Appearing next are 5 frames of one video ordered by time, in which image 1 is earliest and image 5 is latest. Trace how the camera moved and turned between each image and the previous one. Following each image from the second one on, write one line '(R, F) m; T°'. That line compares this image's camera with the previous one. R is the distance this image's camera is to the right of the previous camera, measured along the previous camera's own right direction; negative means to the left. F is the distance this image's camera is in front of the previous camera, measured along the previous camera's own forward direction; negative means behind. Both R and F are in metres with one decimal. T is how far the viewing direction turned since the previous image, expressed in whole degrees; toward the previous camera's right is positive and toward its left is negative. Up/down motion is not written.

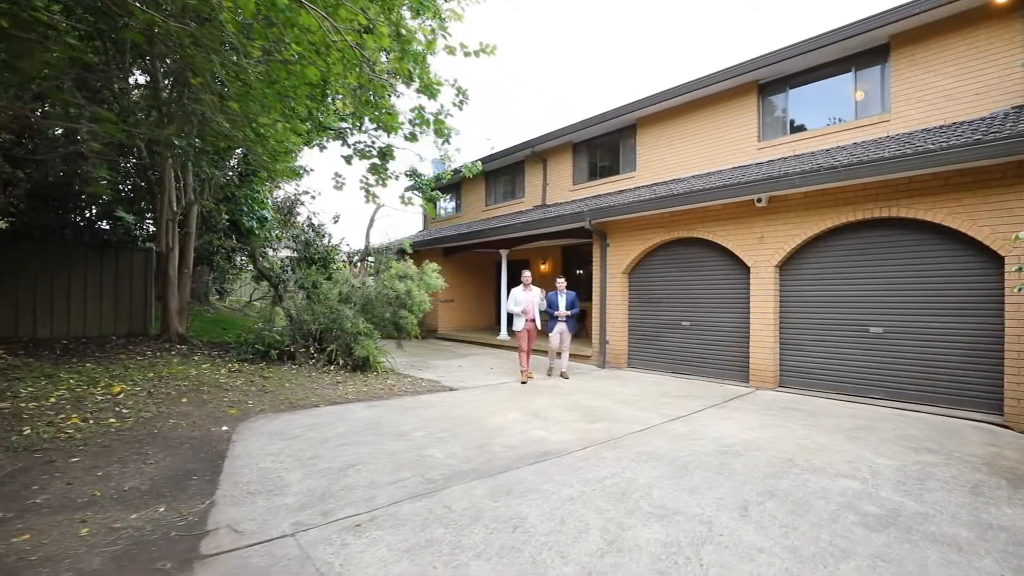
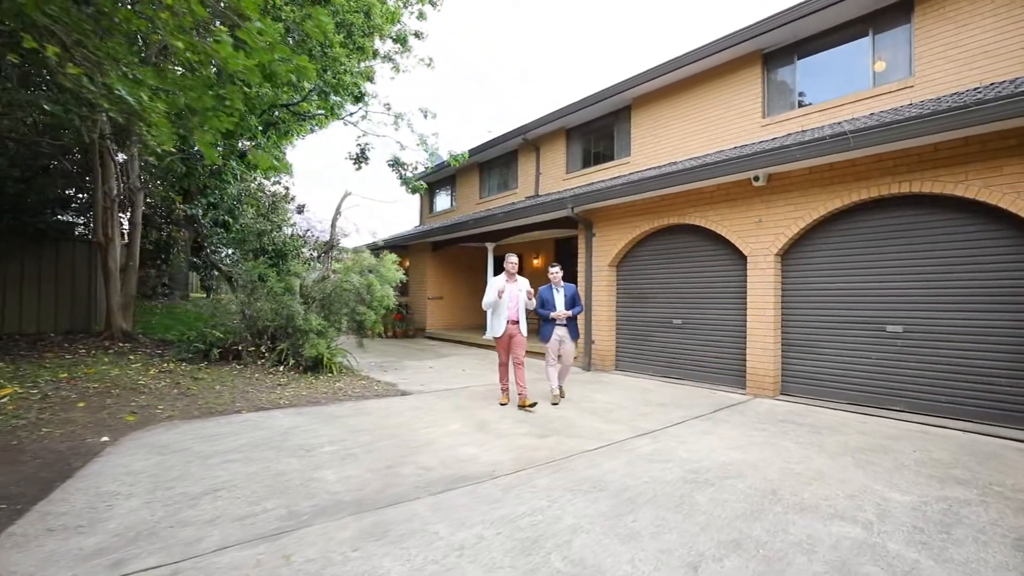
(+0.8, +0.8) m; -2°
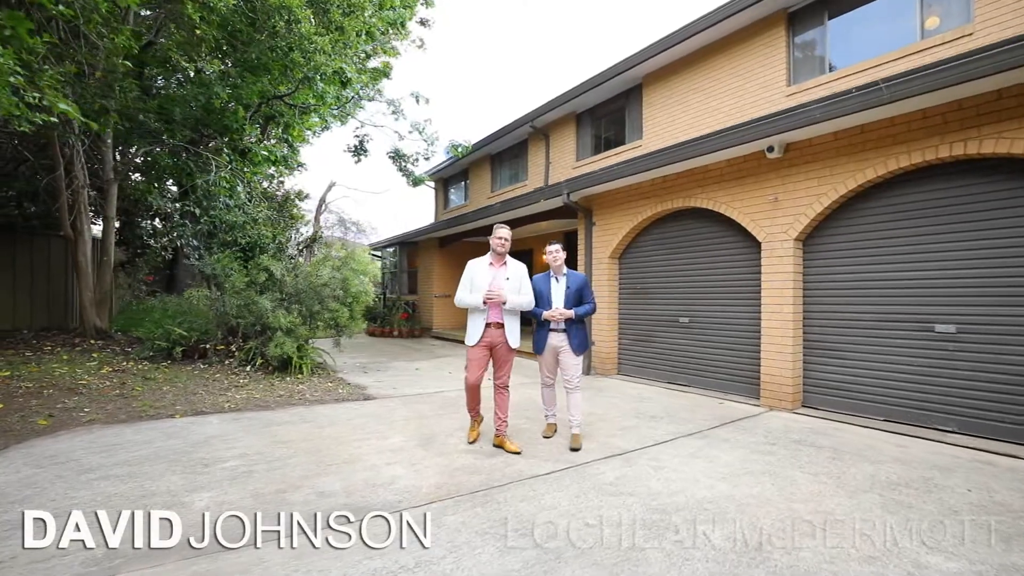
(+0.7, +0.7) m; -4°
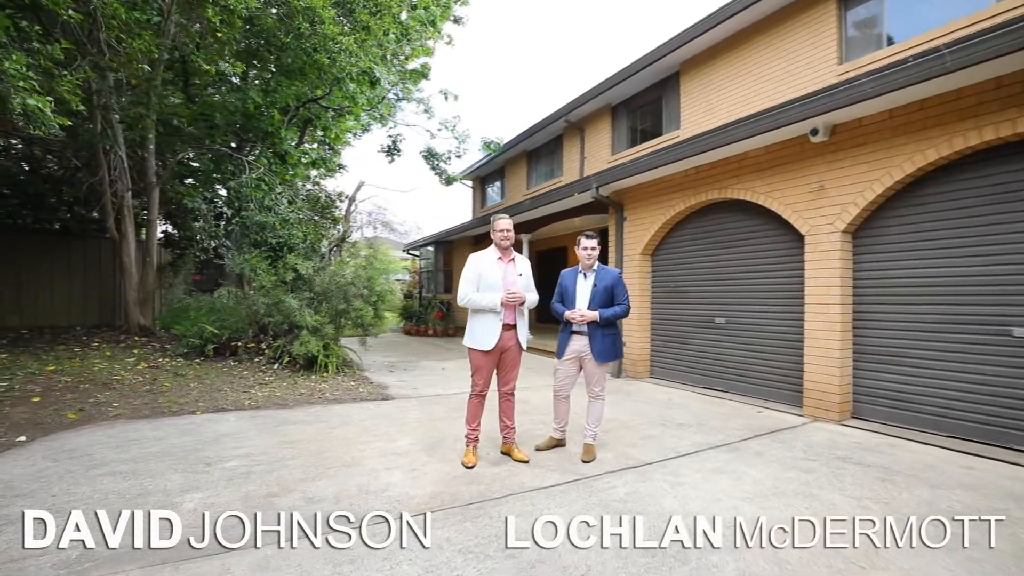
(+0.3, +0.2) m; -5°
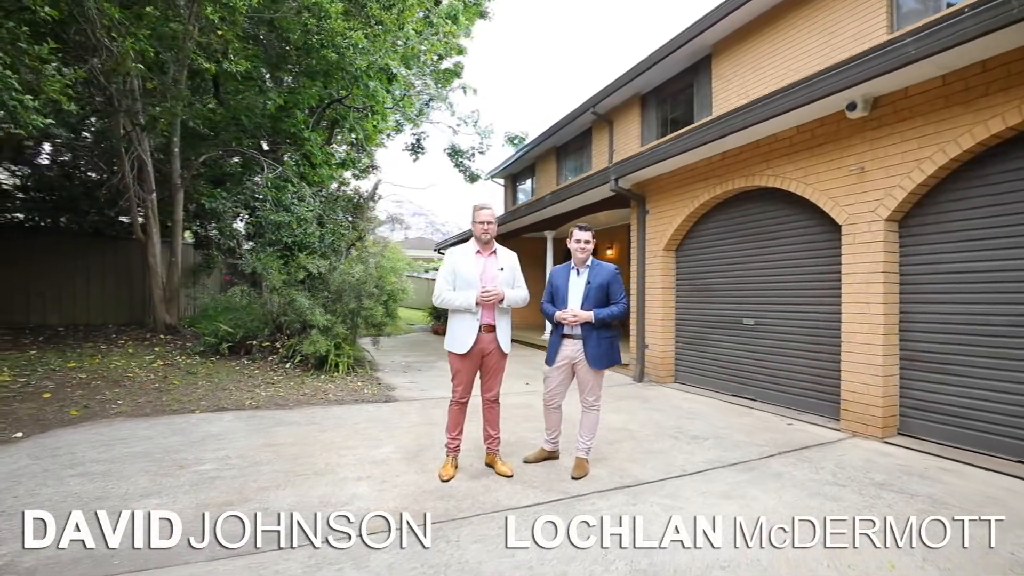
(+0.4, +0.3) m; -5°
